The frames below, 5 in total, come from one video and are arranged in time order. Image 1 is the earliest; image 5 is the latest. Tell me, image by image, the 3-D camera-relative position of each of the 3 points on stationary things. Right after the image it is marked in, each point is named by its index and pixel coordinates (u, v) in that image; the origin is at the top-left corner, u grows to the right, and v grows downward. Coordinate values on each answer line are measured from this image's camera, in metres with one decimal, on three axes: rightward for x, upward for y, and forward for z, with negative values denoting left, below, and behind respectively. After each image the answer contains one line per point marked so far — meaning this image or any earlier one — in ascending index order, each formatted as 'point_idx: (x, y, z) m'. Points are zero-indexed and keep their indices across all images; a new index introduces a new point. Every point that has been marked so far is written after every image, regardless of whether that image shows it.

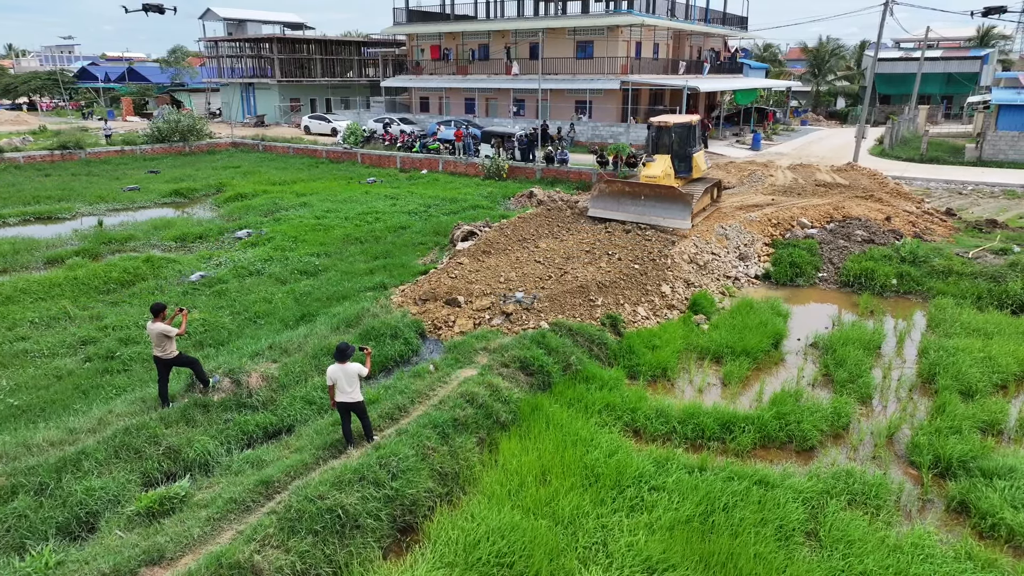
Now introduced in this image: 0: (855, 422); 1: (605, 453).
0: (+4.0, -1.6, +7.3) m
1: (+1.0, -1.7, +6.4) m
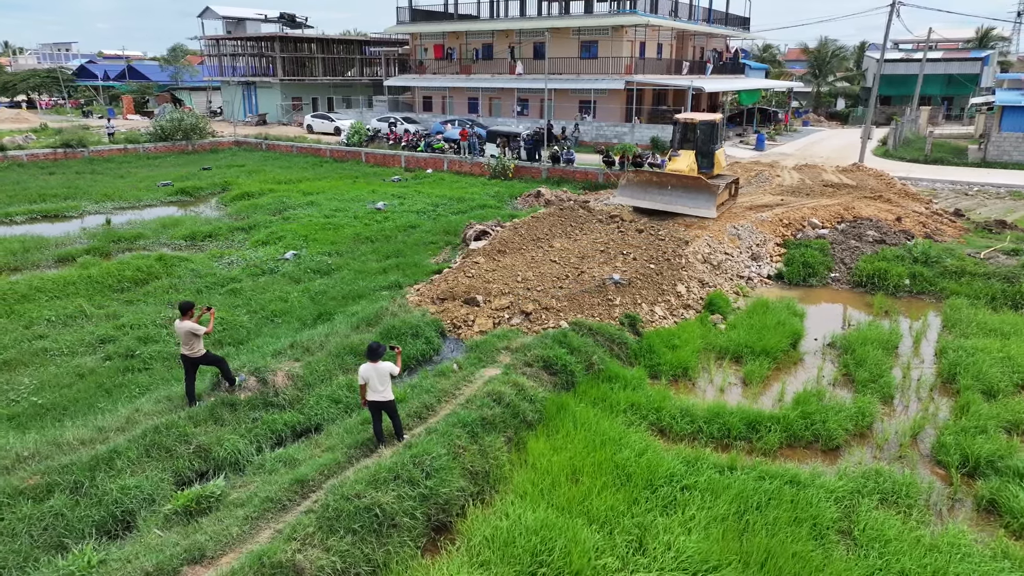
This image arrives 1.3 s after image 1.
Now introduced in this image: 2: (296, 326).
0: (+4.3, -1.6, +7.4) m
1: (+1.3, -1.7, +6.4) m
2: (-3.3, -0.6, +9.7) m
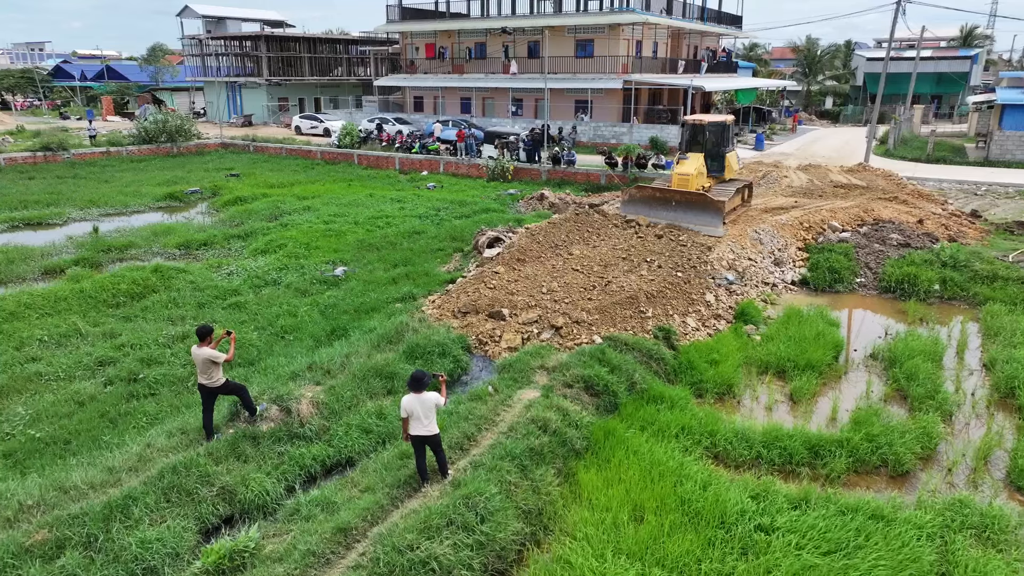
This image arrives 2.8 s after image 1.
0: (+4.8, -1.7, +7.0) m
1: (+1.8, -1.8, +5.9) m
2: (-2.9, -0.8, +9.1) m
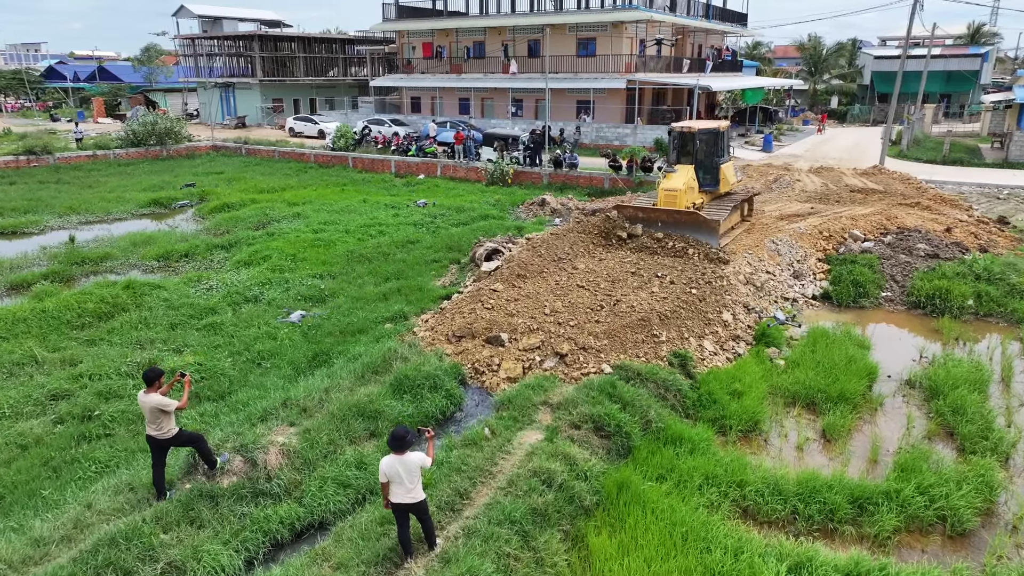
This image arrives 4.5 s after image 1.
0: (+4.7, -2.0, +6.1) m
1: (+1.7, -2.1, +5.1) m
2: (-2.9, -1.1, +8.2) m
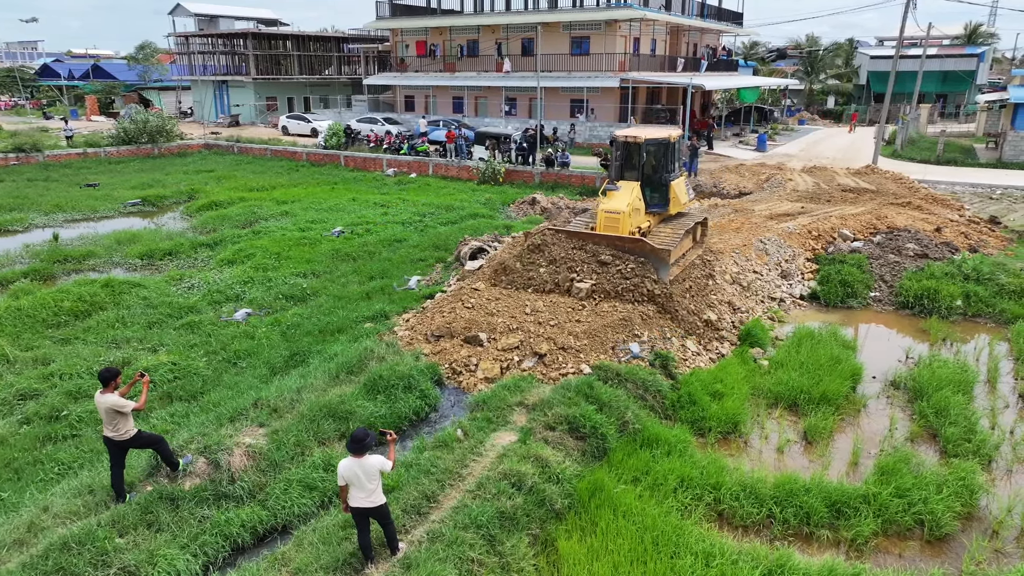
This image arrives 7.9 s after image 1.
0: (+4.5, -2.0, +6.0) m
1: (+1.5, -2.1, +4.9) m
2: (-3.2, -1.1, +8.1) m
